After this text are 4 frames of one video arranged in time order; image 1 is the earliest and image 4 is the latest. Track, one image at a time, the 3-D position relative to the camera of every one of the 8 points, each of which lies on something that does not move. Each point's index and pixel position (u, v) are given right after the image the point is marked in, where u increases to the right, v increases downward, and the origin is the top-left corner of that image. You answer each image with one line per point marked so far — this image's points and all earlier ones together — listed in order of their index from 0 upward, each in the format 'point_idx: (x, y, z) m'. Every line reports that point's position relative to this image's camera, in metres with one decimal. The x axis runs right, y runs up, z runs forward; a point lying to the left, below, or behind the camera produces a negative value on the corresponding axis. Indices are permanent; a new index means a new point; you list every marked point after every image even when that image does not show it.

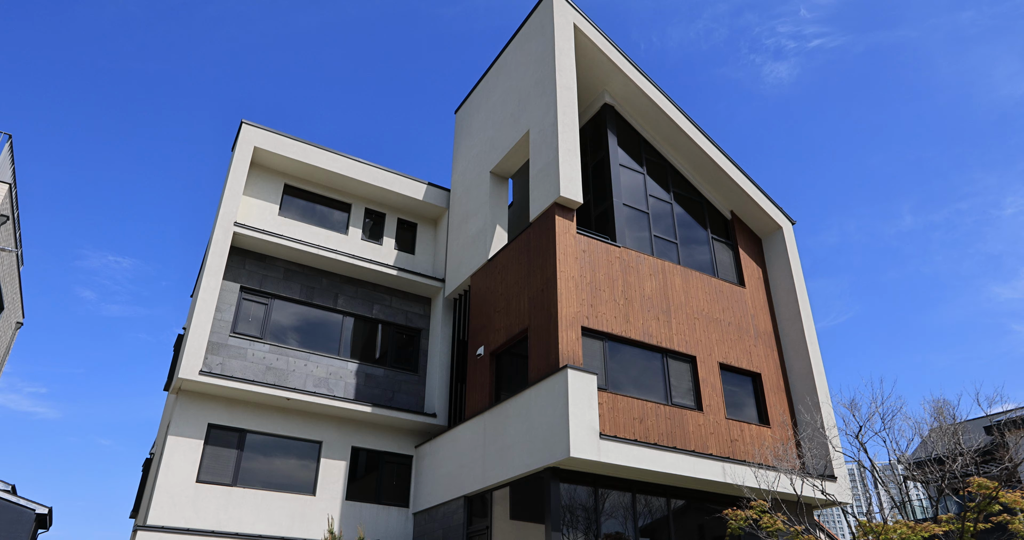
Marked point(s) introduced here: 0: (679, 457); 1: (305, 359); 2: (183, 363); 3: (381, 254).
0: (+3.2, -3.6, +12.3) m
1: (-5.3, -2.3, +16.3) m
2: (-7.3, -2.1, +14.2) m
3: (-3.8, +0.5, +18.7) m
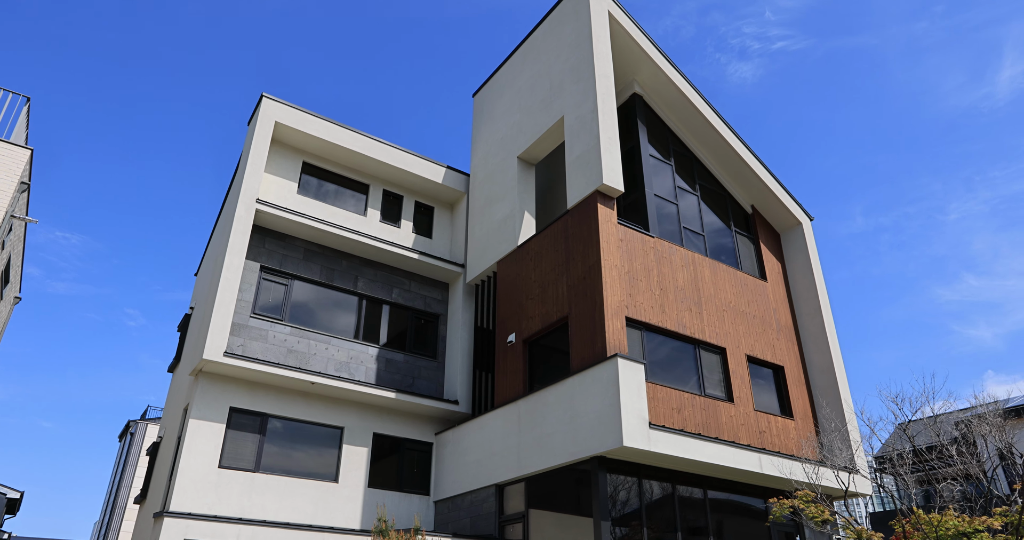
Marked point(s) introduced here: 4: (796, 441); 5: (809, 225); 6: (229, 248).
0: (+4.0, -3.4, +12.4) m
1: (-4.6, -1.8, +15.9) m
2: (-6.5, -1.6, +13.7) m
3: (-3.2, +1.0, +18.3) m
4: (+6.7, -4.0, +15.0) m
5: (+8.7, +1.3, +18.8) m
6: (-6.5, +0.5, +14.7) m
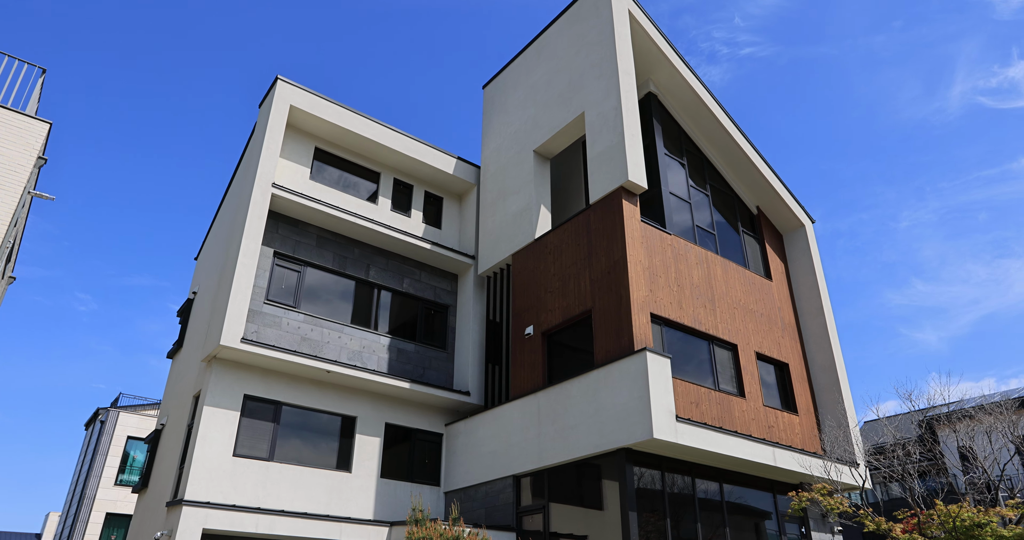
0: (+4.5, -3.4, +12.7) m
1: (-4.2, -1.5, +15.7) m
2: (-6.0, -1.2, +13.4) m
3: (-2.9, +1.2, +18.2) m
4: (+7.0, -4.0, +15.5) m
5: (+9.0, +1.3, +19.3) m
6: (-6.0, +0.8, +14.4) m
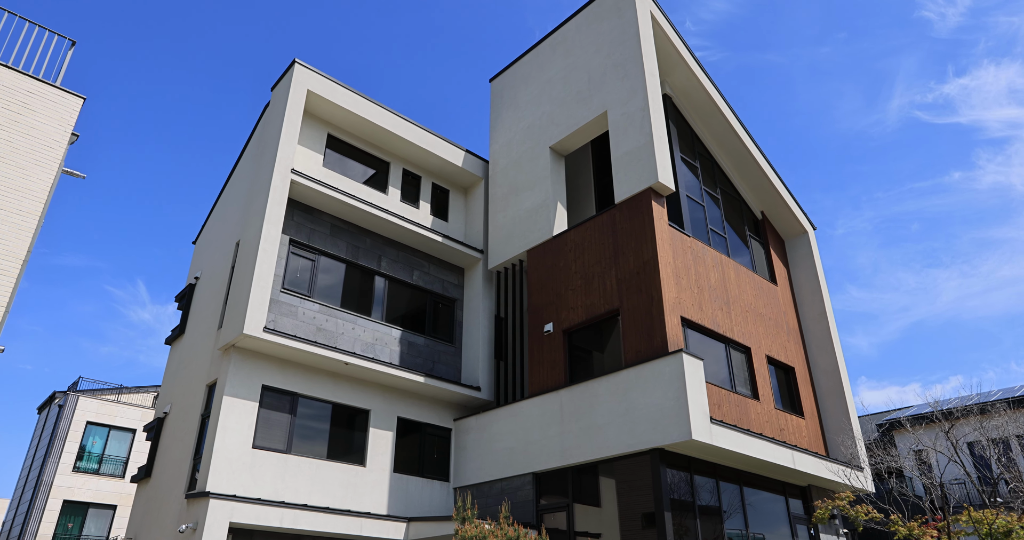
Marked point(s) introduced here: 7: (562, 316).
0: (+5.1, -3.5, +13.0) m
1: (-3.8, -1.2, +15.3) m
2: (-5.4, -1.0, +12.9) m
3: (-2.6, +1.5, +17.9) m
4: (+7.3, -4.2, +16.0) m
5: (+9.2, +1.1, +19.8) m
6: (-5.4, +1.1, +13.9) m
7: (+1.2, -1.1, +14.9) m
